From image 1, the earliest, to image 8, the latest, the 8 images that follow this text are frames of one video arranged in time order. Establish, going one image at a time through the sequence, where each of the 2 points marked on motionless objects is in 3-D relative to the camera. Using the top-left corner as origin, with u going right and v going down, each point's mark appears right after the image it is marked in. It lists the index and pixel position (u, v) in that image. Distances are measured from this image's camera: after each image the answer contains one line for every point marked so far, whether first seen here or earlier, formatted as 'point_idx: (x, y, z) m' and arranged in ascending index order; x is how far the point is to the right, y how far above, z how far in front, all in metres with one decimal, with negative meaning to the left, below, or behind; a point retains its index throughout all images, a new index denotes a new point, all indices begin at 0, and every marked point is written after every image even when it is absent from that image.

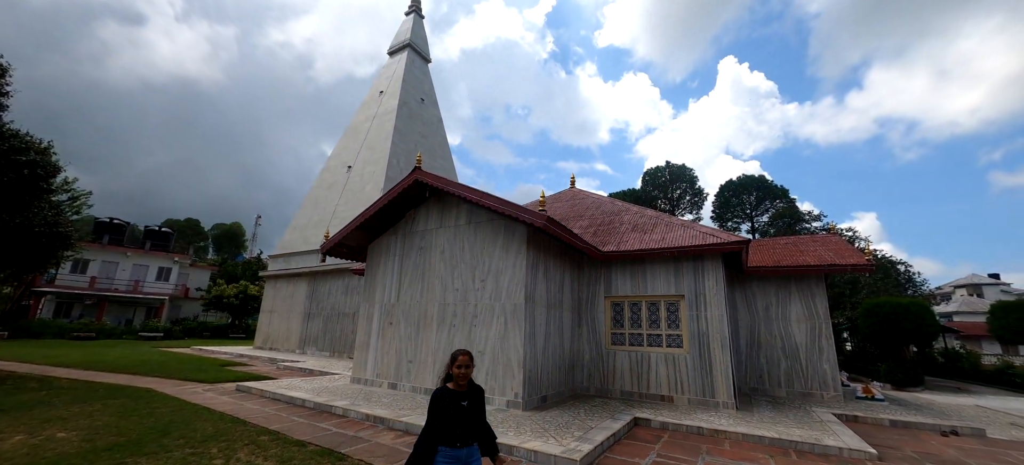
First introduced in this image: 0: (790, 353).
0: (+7.0, -3.0, +9.7) m
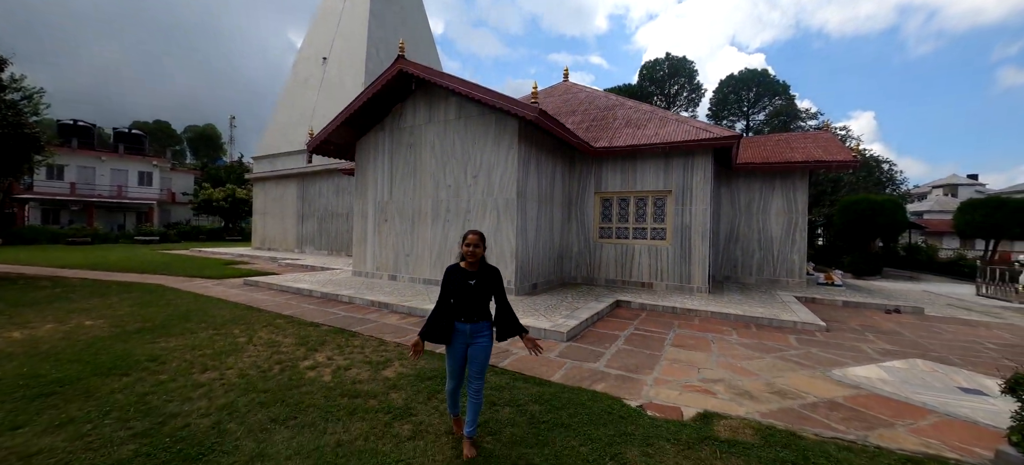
0: (+6.8, -0.3, +10.3) m
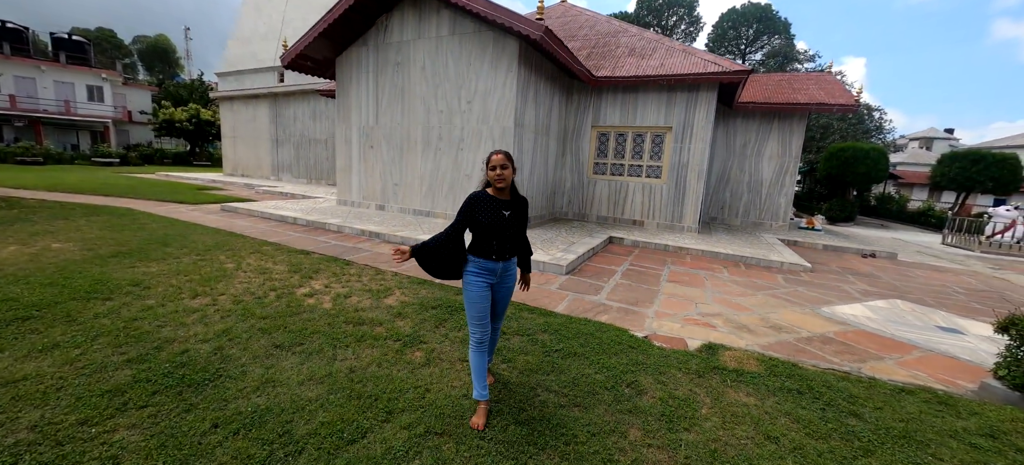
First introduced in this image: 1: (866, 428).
0: (+6.6, +1.2, +10.4) m
1: (+1.9, -1.0, +2.0) m
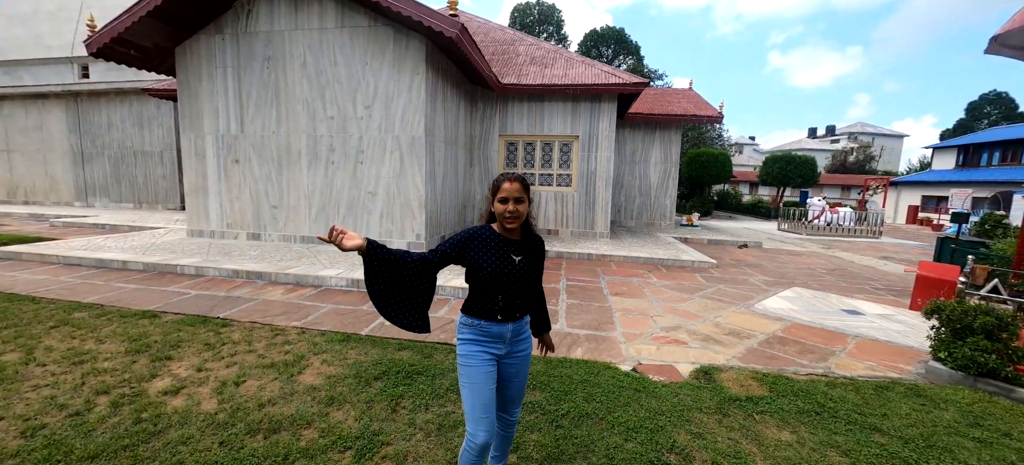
0: (+3.9, +1.2, +11.3) m
1: (+2.0, -1.1, +2.0) m
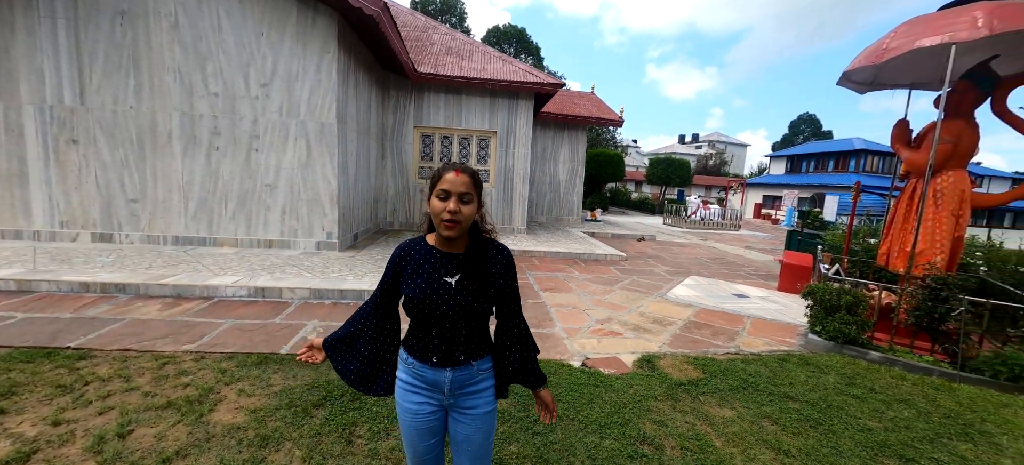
0: (+1.3, +1.4, +11.8) m
1: (+1.8, -1.1, +2.4) m
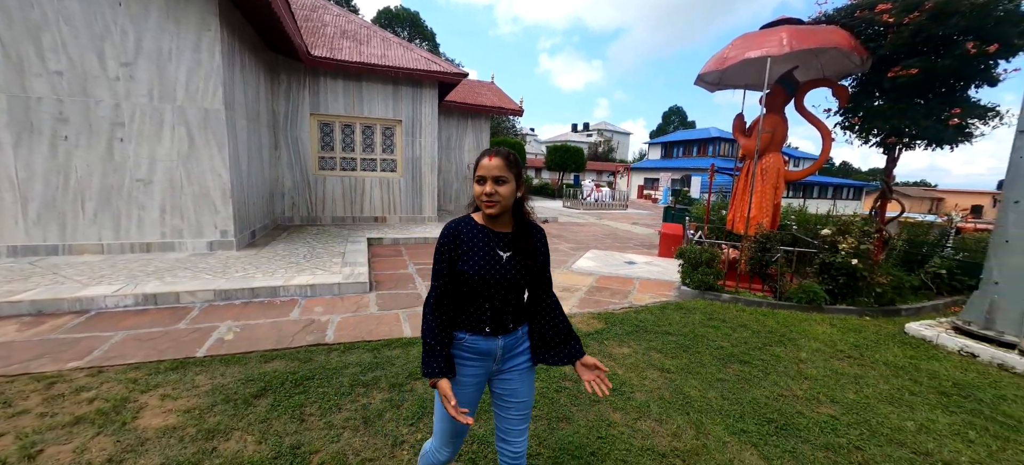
0: (-1.6, +1.8, +12.1) m
1: (+1.3, -0.8, +3.1) m
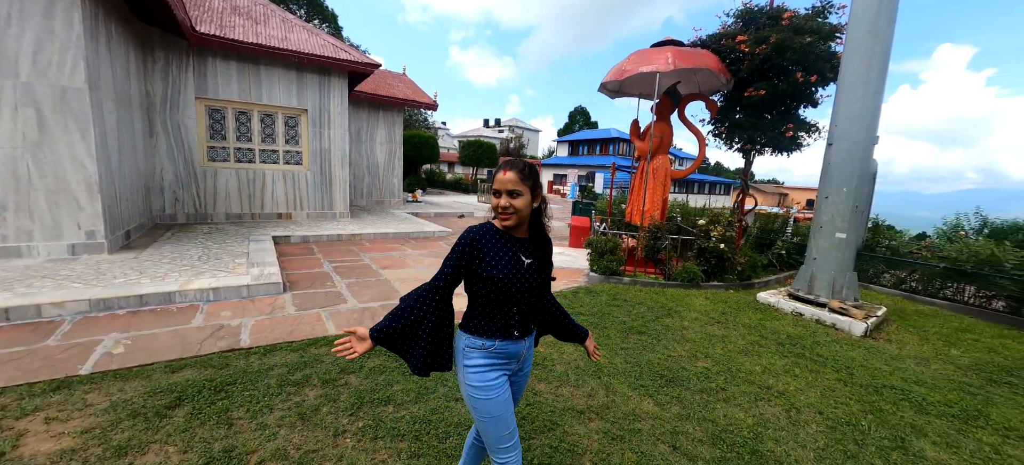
0: (-4.2, +1.9, +11.6) m
1: (+0.7, -0.8, +3.5) m
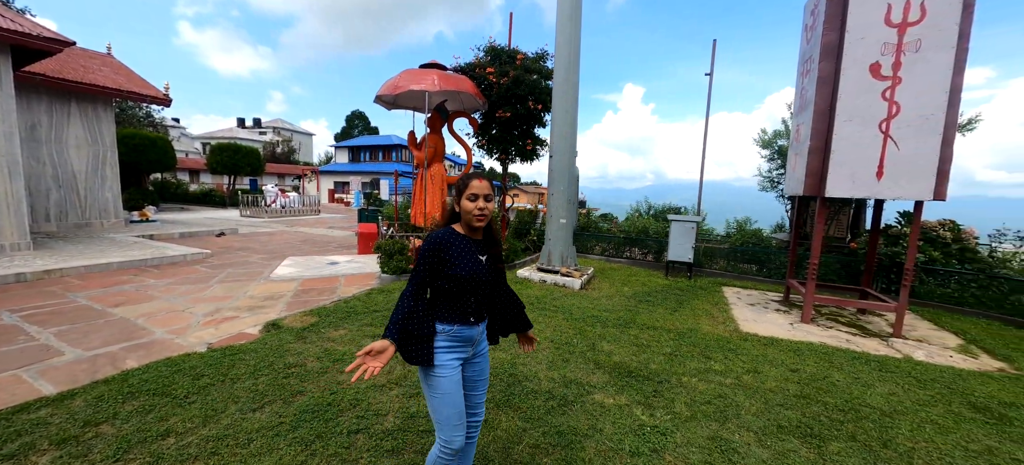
0: (-9.8, +1.1, +8.4) m
1: (-1.3, -0.8, +3.9) m
